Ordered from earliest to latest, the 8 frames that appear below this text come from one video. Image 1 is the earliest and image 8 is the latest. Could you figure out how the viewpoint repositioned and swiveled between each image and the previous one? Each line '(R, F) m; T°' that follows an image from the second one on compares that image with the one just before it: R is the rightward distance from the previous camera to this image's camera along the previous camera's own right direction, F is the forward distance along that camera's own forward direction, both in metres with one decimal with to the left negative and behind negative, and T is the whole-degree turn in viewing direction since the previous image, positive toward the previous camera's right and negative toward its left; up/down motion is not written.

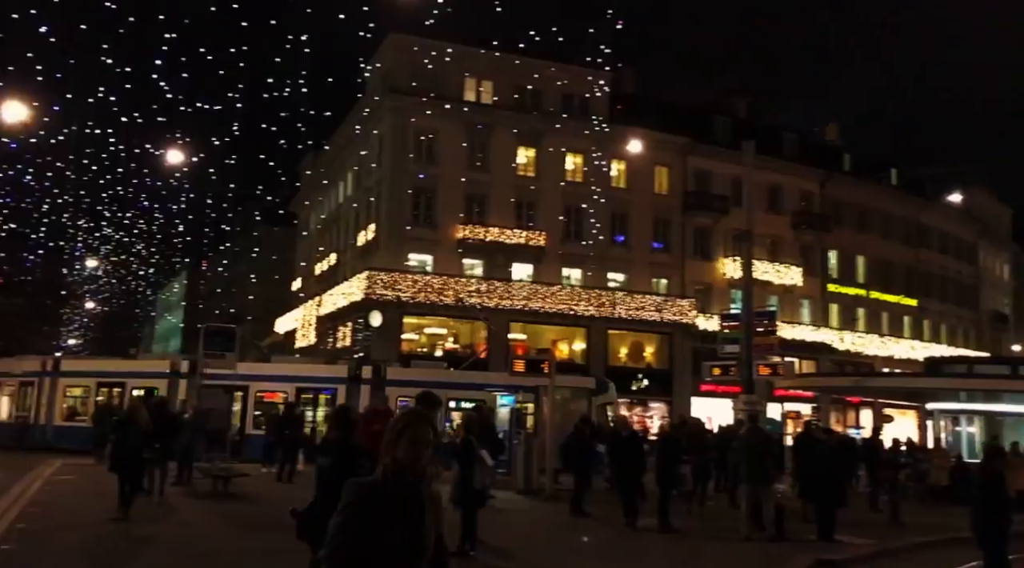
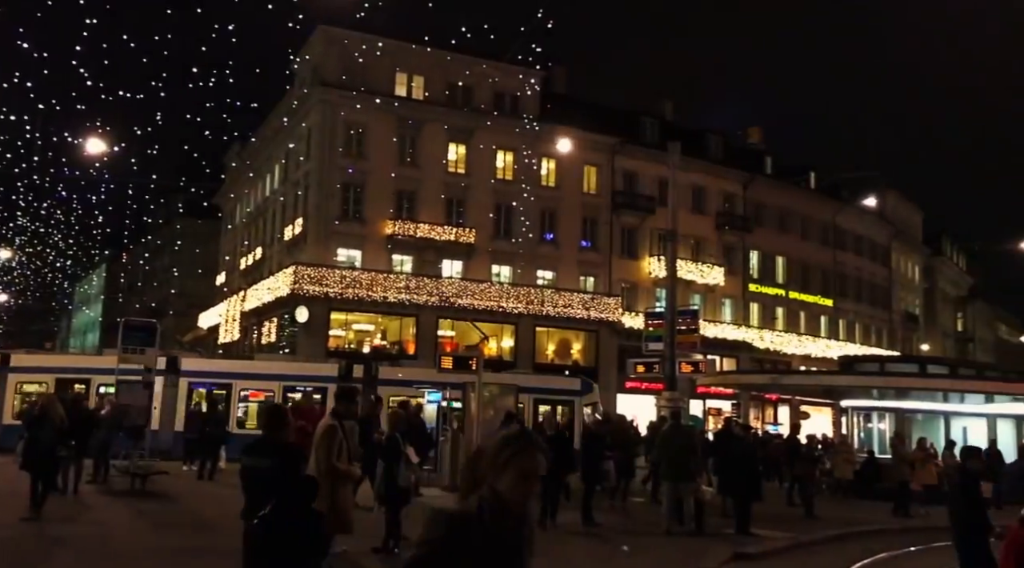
(+0.1, -0.2) m; +3°
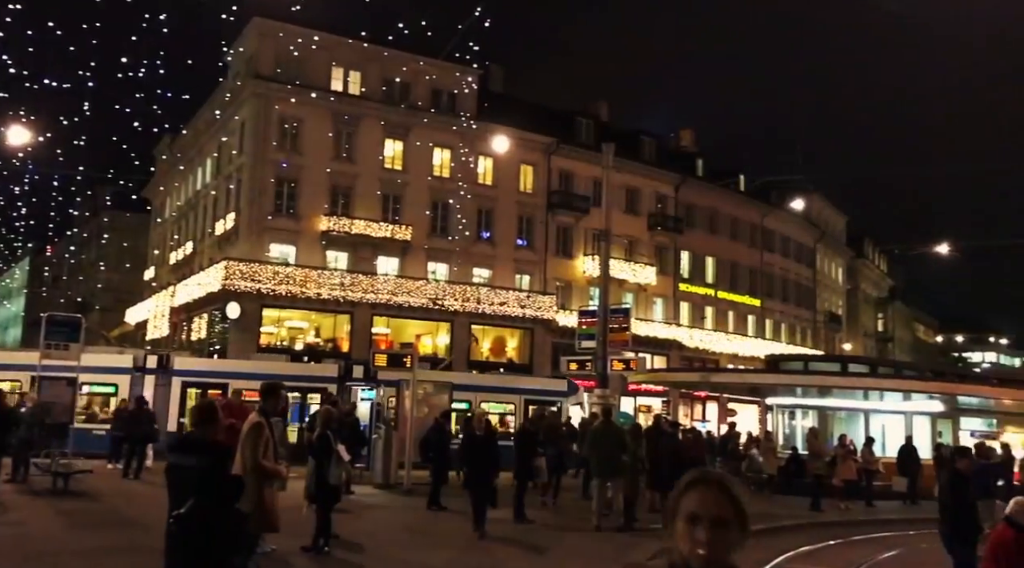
(+0.1, -0.1) m; +3°
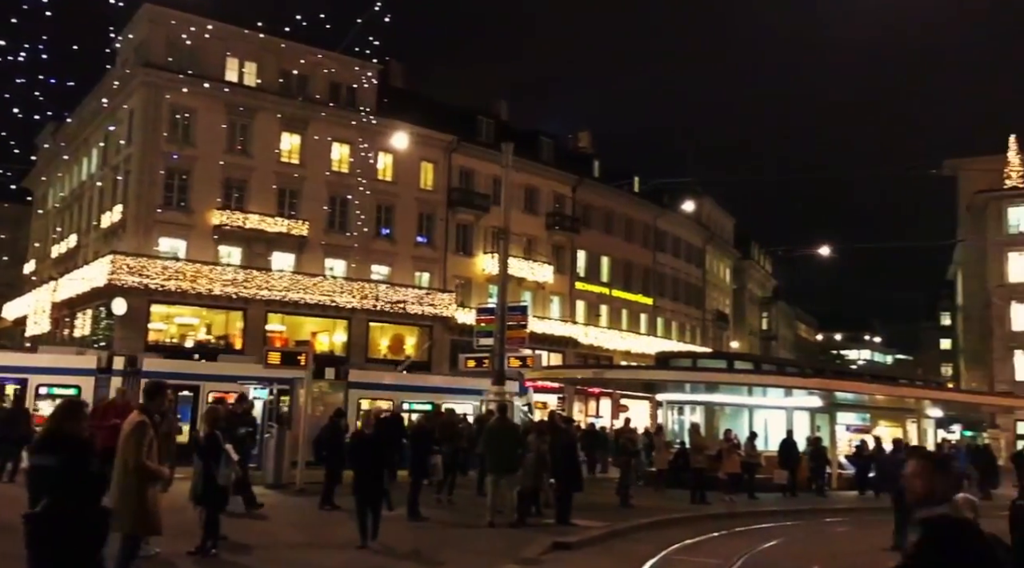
(+0.2, +0.2) m; +5°
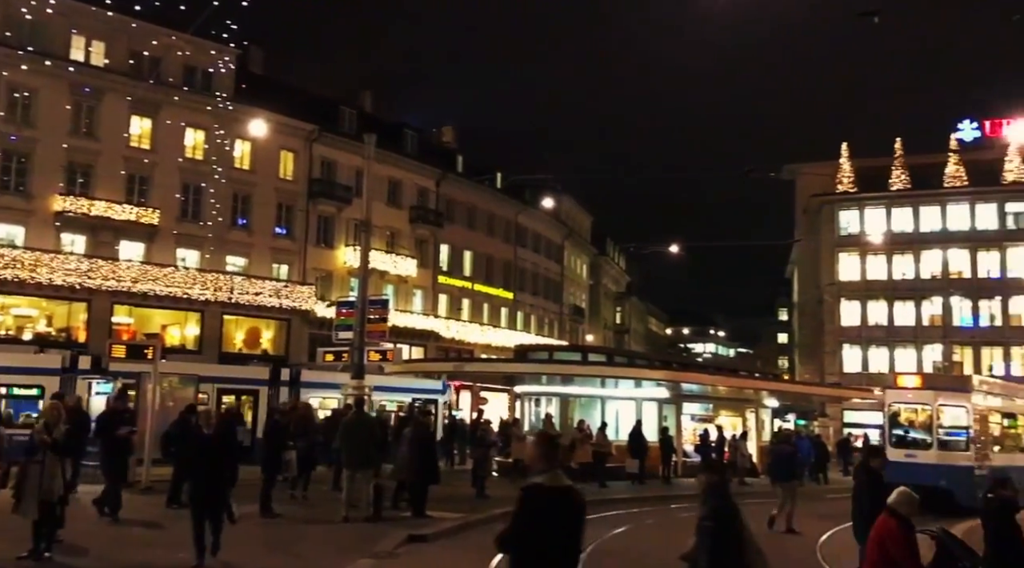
(+0.1, +0.5) m; +7°
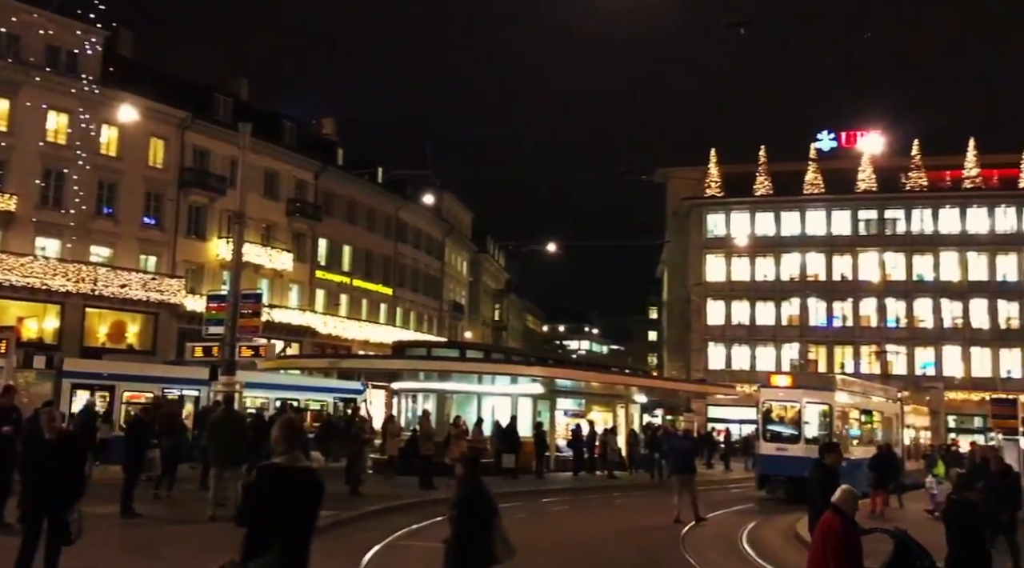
(+0.1, +0.5) m; +6°
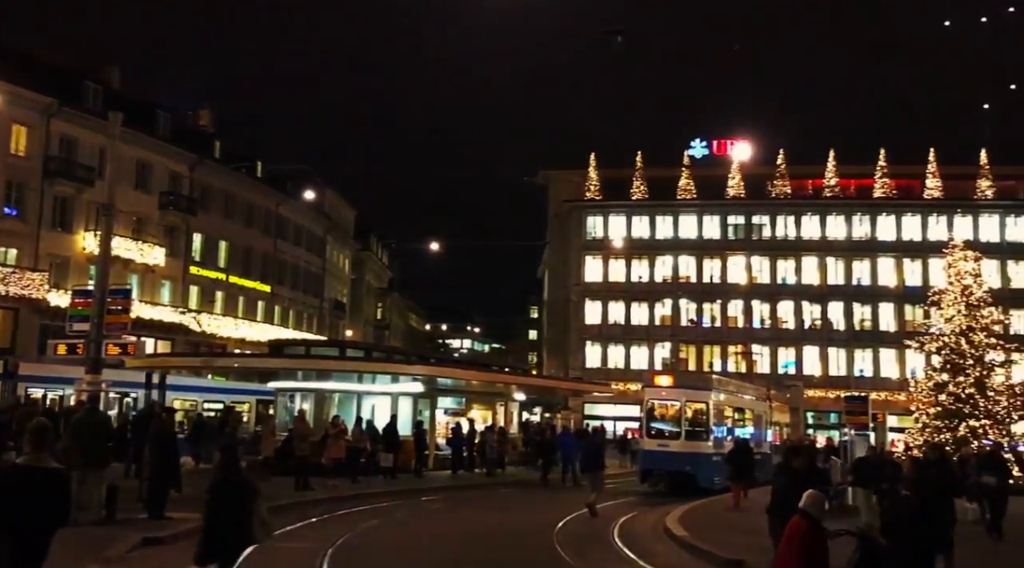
(0.0, +0.7) m; +6°
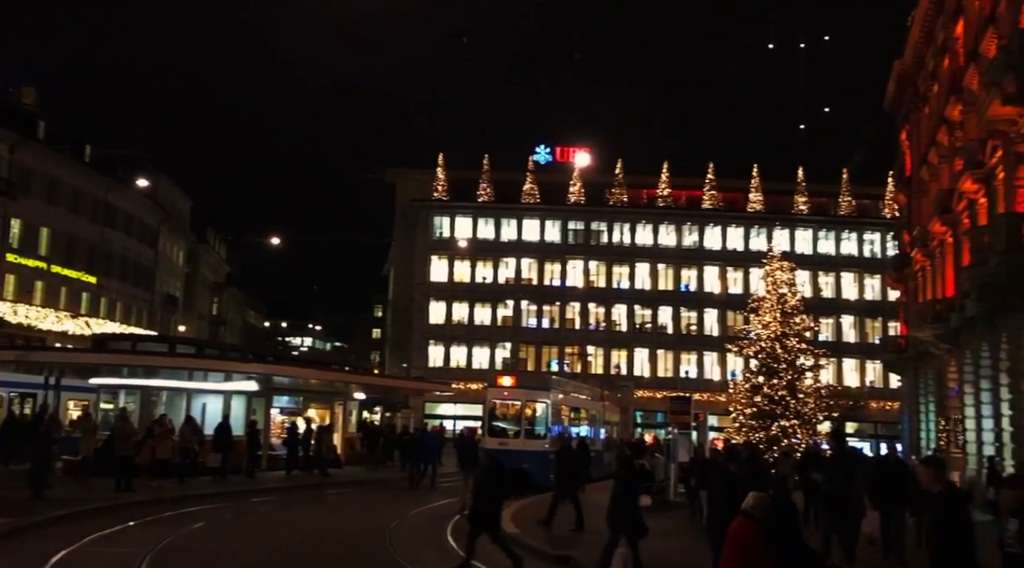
(+0.3, 0.0) m; +8°
